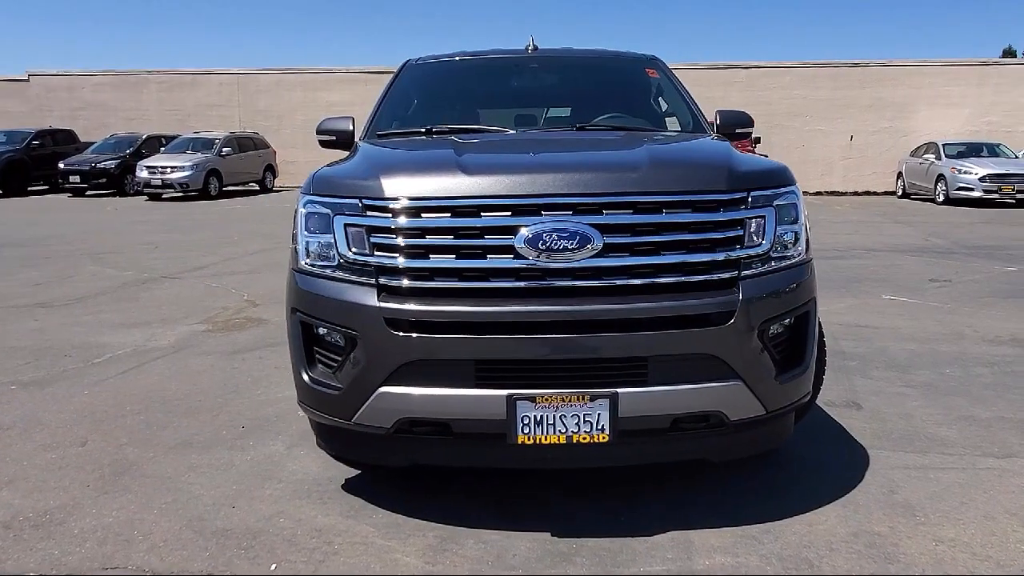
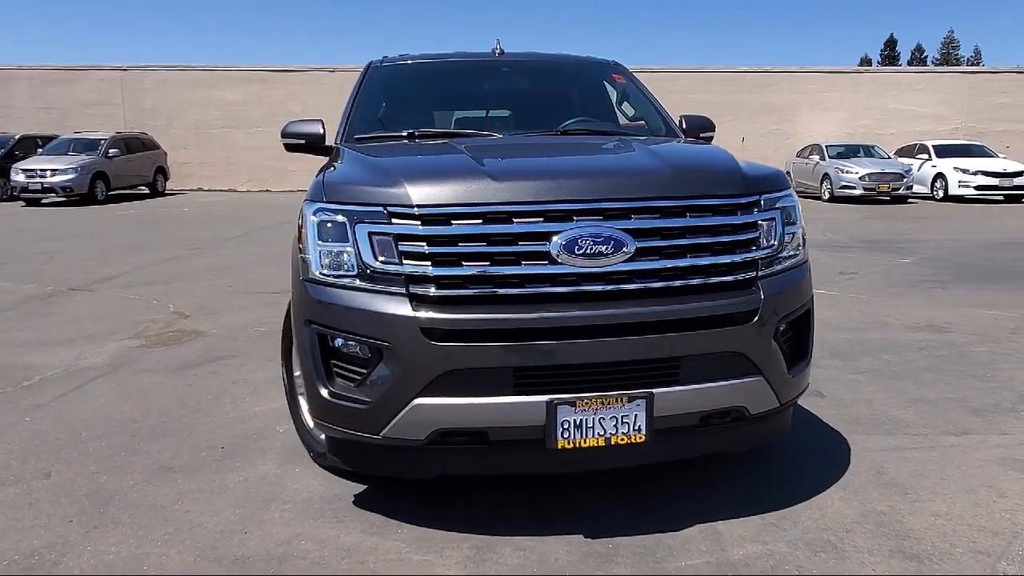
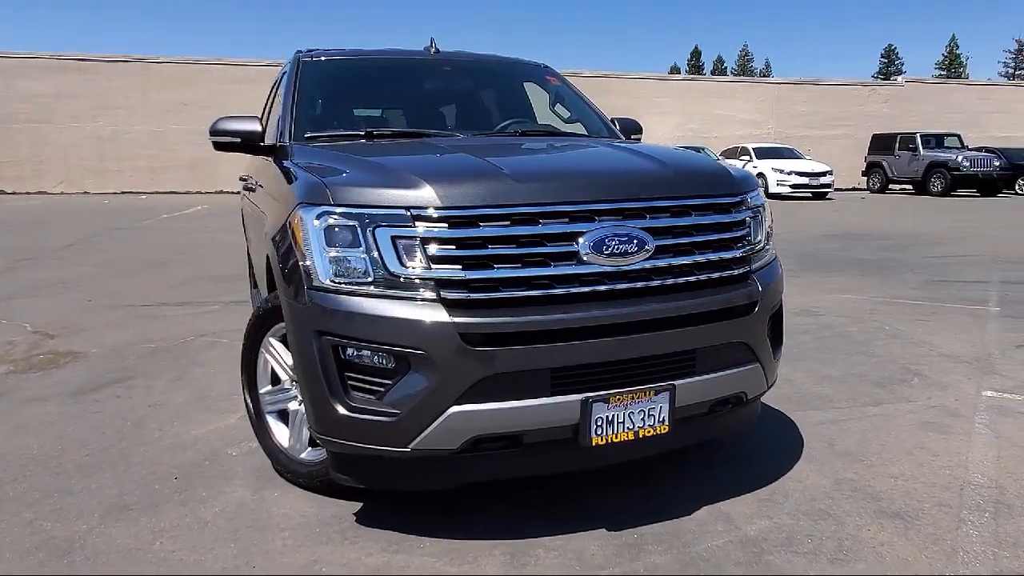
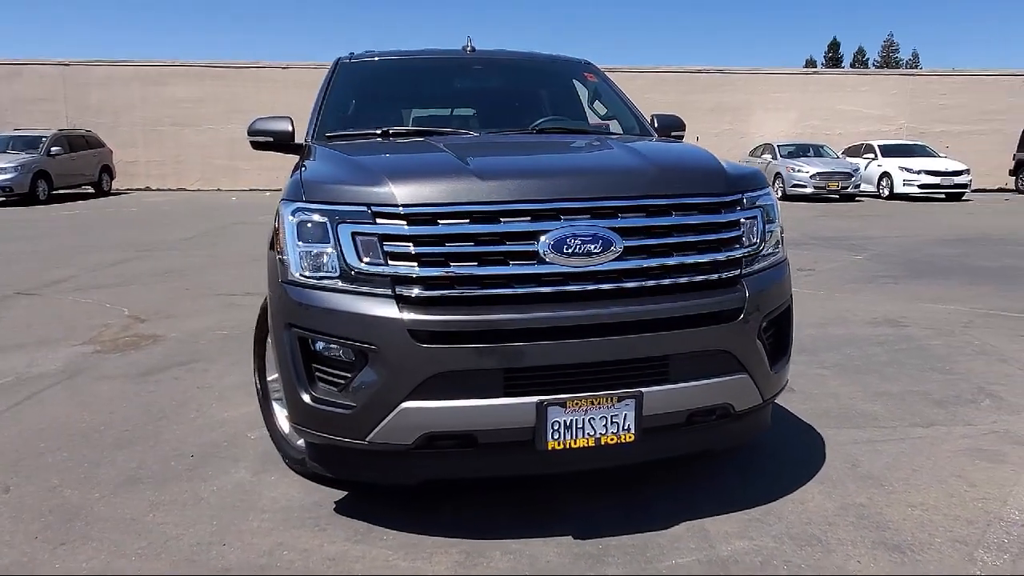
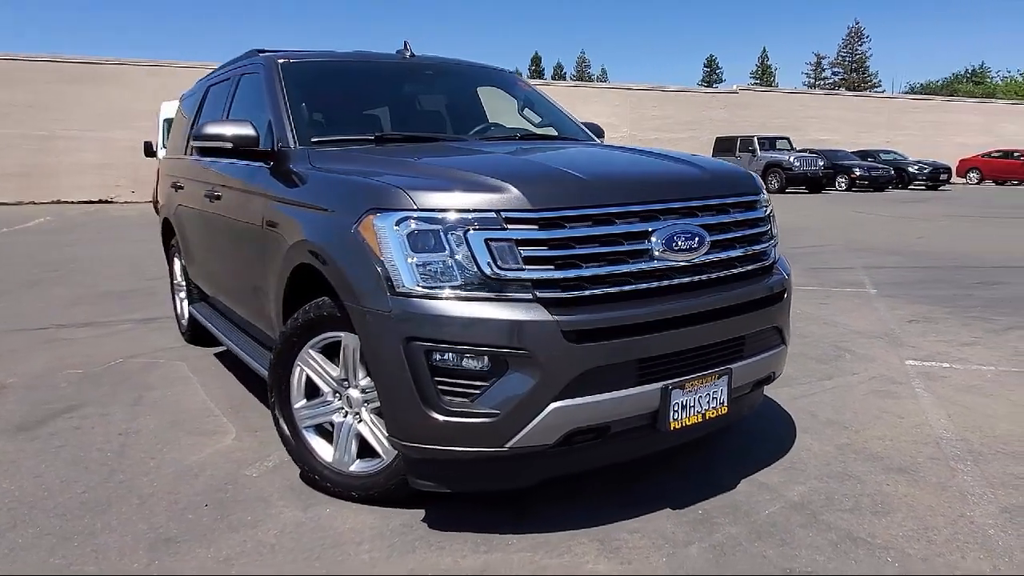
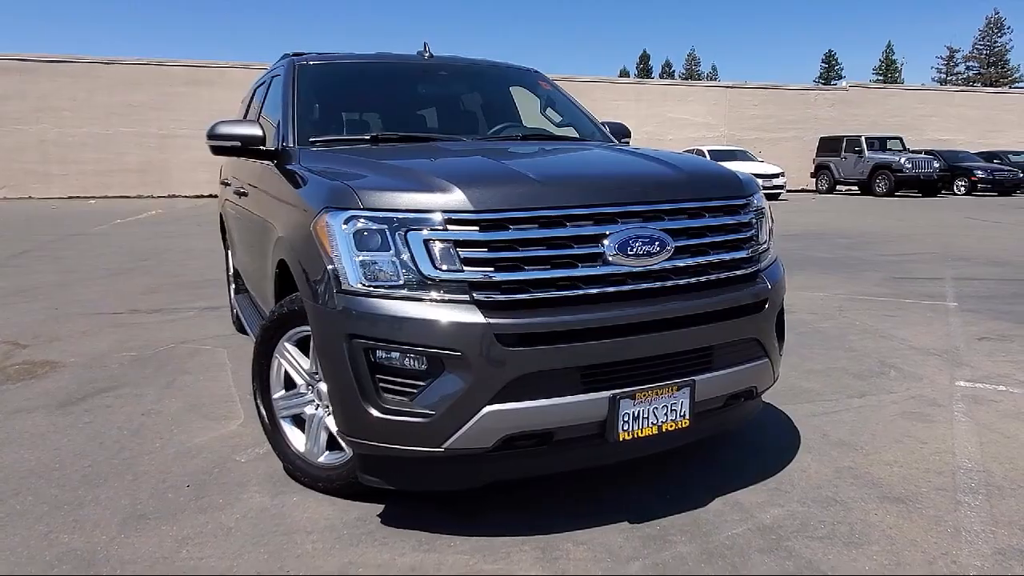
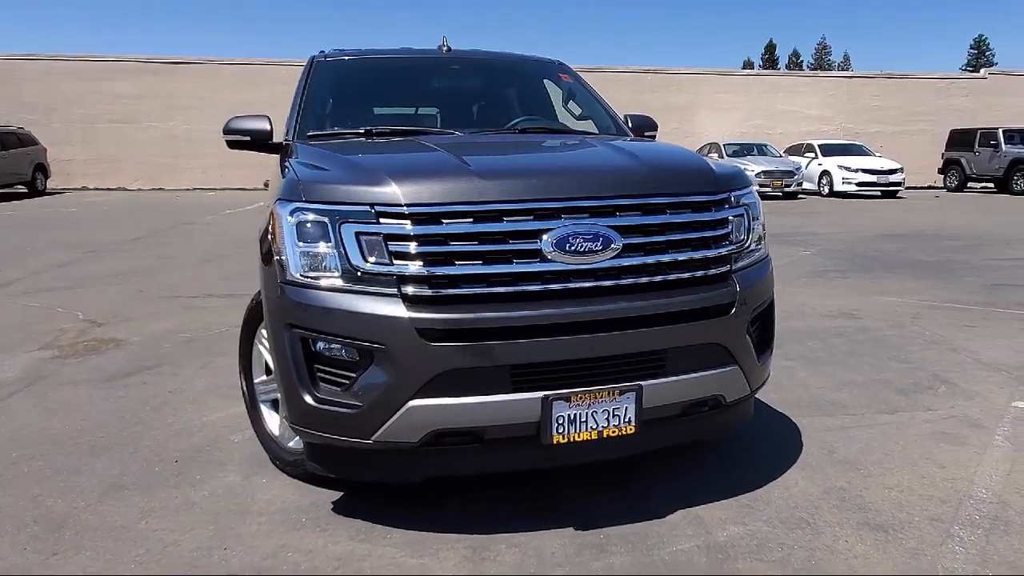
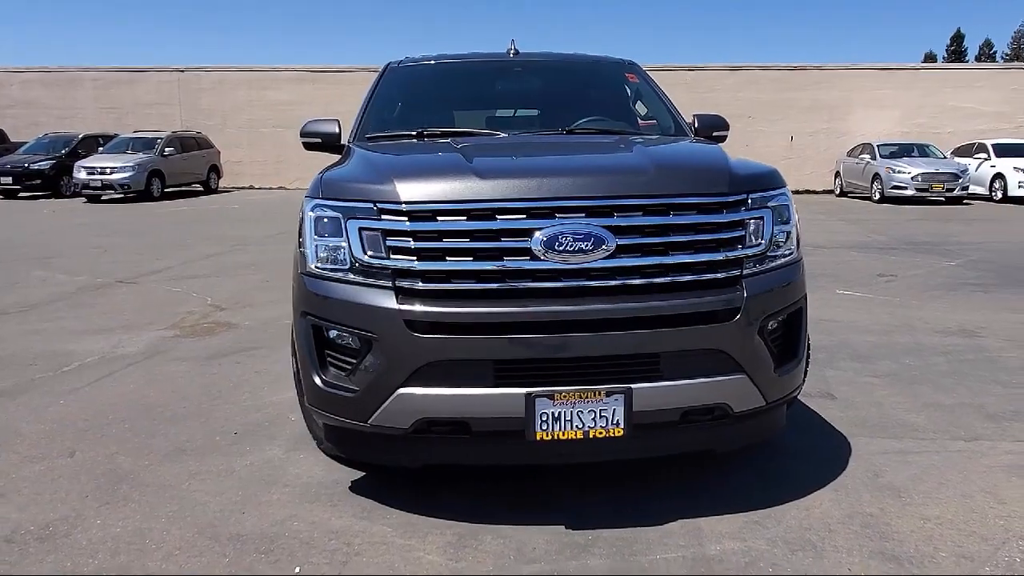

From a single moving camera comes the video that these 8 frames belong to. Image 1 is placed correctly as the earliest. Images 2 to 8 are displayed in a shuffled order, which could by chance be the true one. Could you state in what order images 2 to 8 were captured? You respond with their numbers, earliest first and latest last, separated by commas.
8, 2, 4, 7, 3, 6, 5
